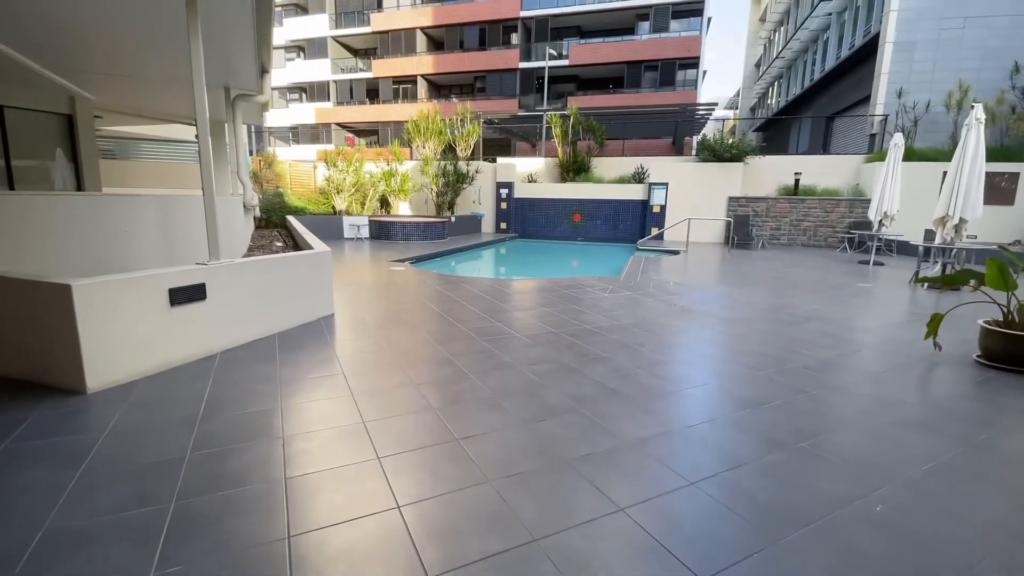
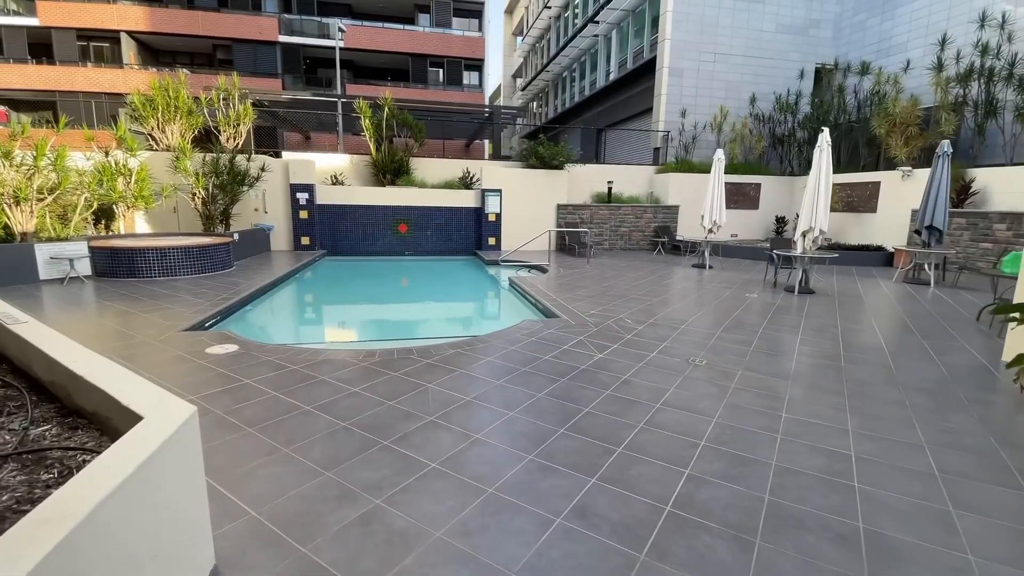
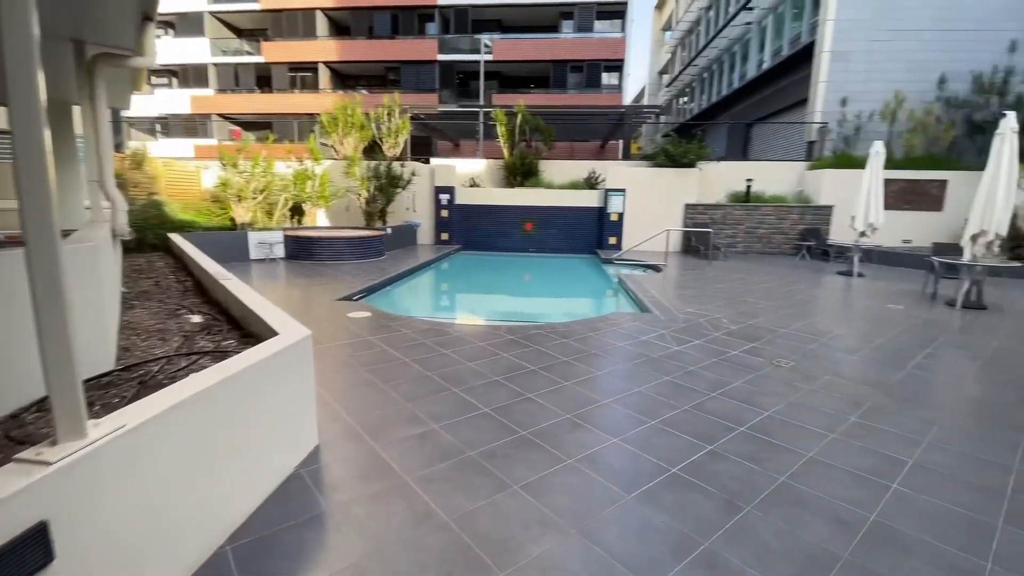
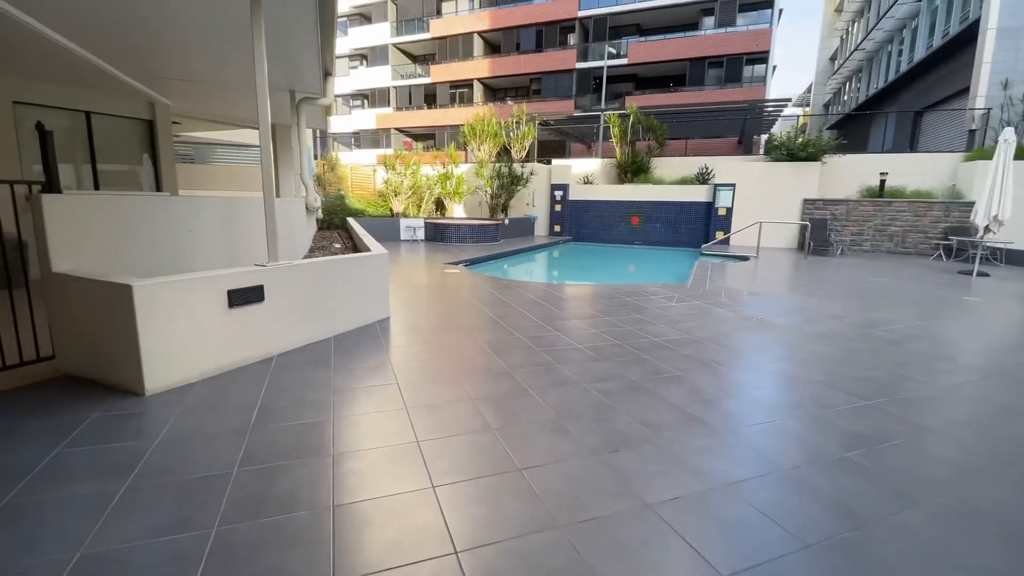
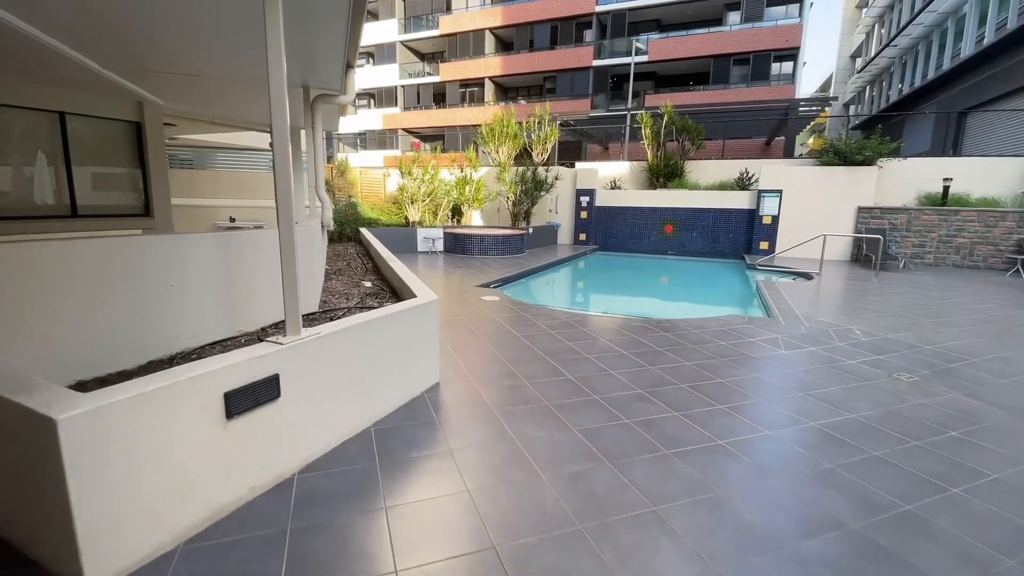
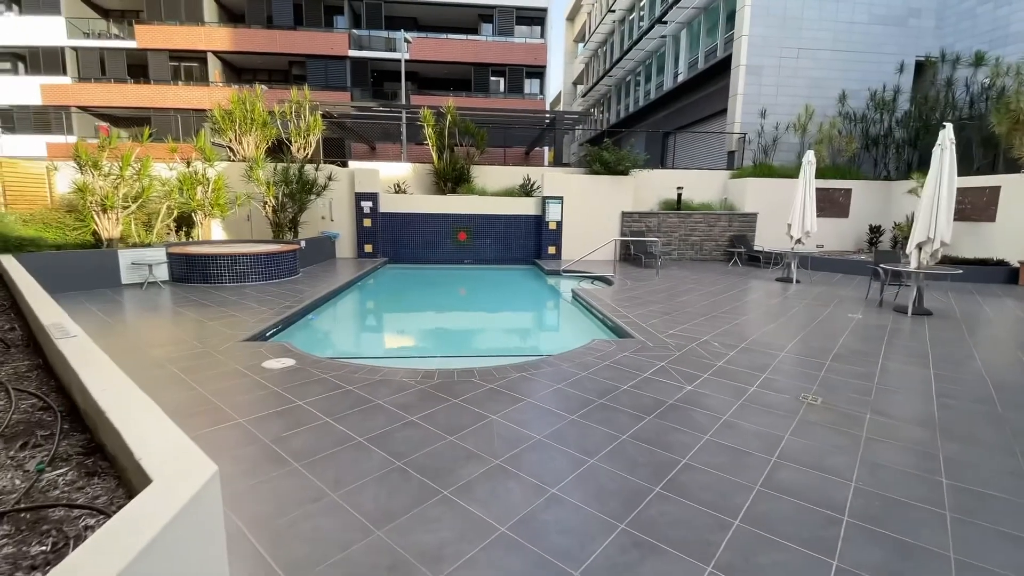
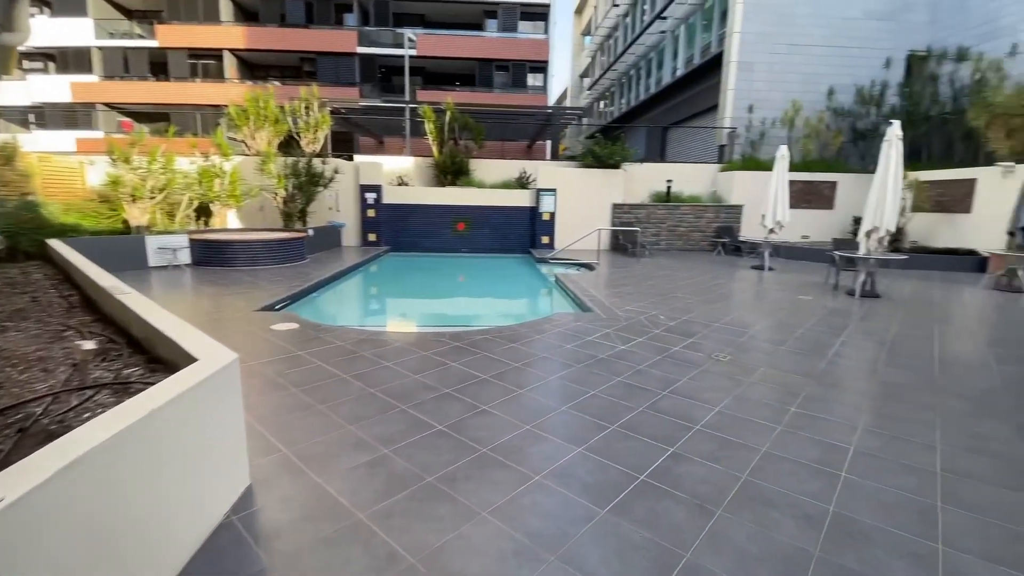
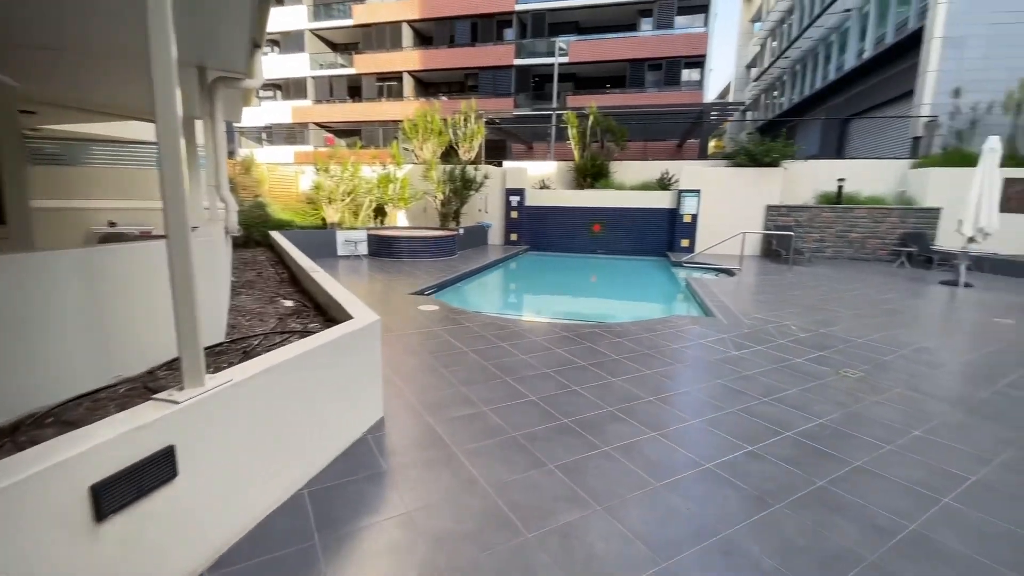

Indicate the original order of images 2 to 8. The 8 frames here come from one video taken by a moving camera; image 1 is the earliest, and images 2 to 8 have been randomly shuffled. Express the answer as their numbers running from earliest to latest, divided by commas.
4, 5, 8, 3, 7, 2, 6
